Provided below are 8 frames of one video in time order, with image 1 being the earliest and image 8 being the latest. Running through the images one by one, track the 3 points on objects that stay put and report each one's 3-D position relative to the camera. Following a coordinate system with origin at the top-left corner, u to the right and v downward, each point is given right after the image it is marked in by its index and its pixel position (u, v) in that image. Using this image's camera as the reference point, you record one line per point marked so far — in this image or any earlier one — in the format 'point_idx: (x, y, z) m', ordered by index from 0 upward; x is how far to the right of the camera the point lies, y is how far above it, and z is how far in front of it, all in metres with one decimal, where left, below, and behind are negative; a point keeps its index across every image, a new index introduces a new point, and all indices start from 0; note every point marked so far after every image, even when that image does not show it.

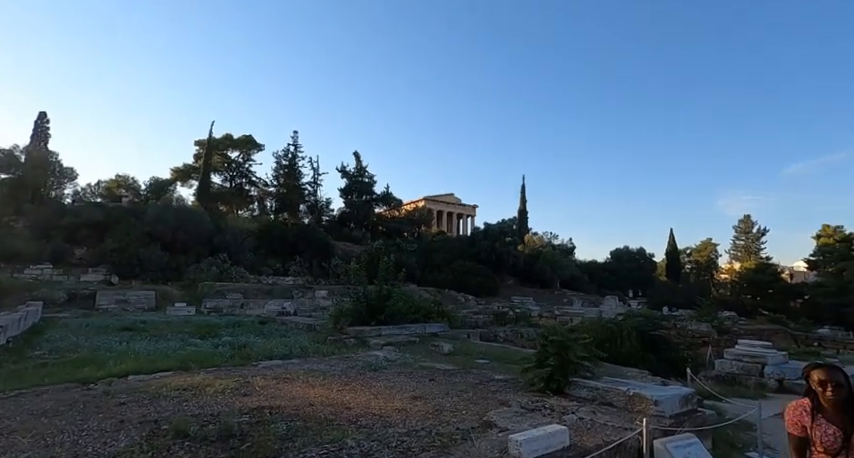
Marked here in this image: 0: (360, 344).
0: (-1.1, -1.8, +7.1) m
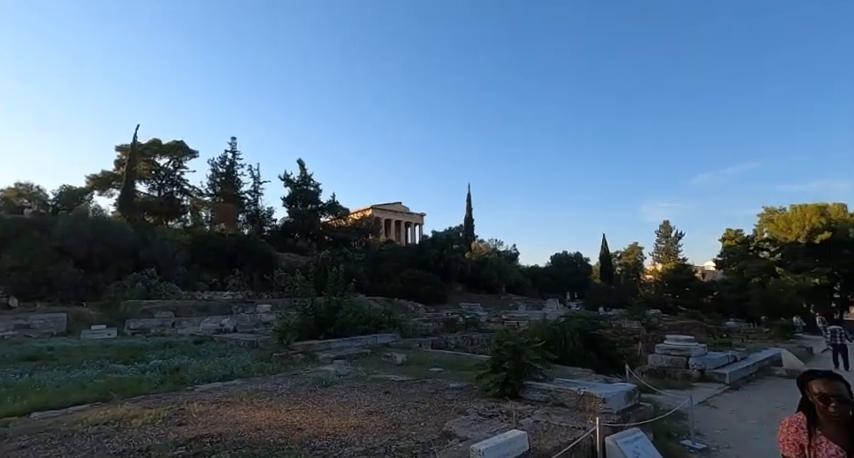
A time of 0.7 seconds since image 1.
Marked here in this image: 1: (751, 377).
0: (-1.9, -2.0, +6.8) m
1: (+6.5, -3.0, +9.3) m
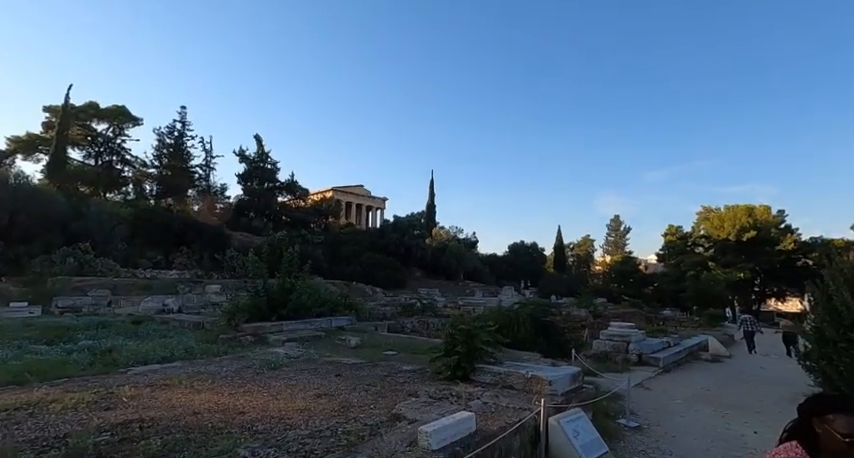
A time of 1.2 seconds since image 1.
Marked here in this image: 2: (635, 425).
0: (-2.5, -1.7, +6.6) m
1: (+5.6, -2.9, +9.9) m
2: (+2.0, -2.0, +4.4) m
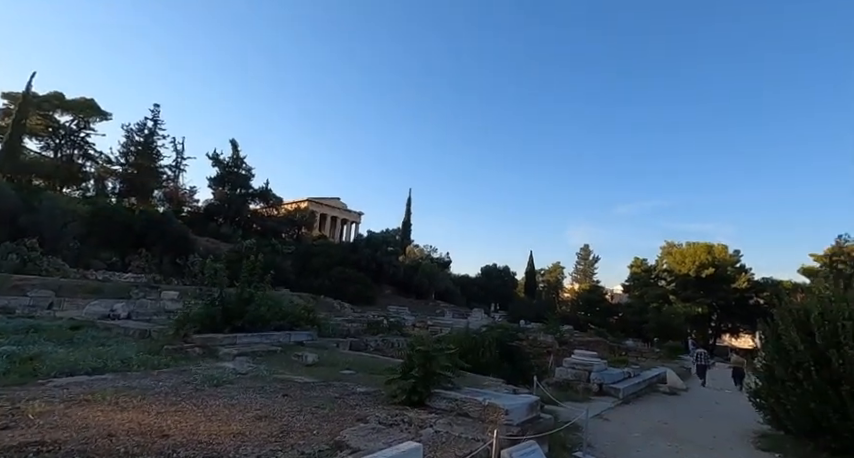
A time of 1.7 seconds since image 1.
0: (-3.1, -1.7, +6.3) m
1: (+4.7, -3.6, +9.9) m
2: (+1.6, -2.3, +4.4) m
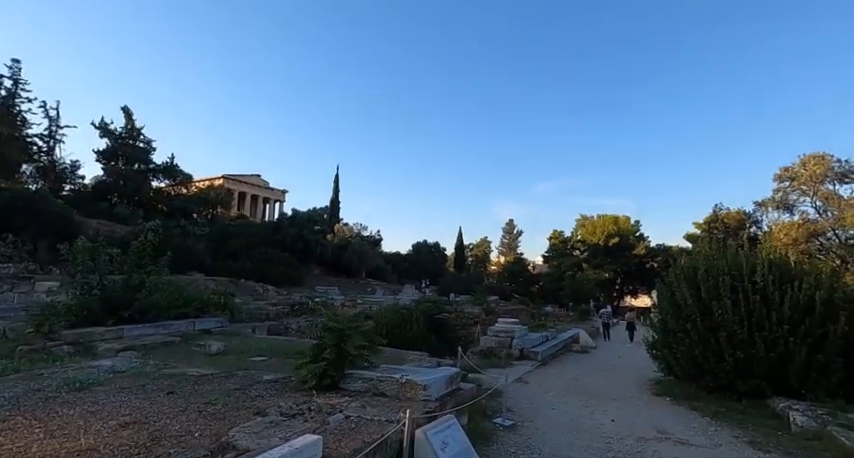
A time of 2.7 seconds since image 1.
0: (-4.1, -1.5, +5.5) m
1: (+3.1, -2.9, +10.4) m
2: (+0.8, -1.9, +4.4) m
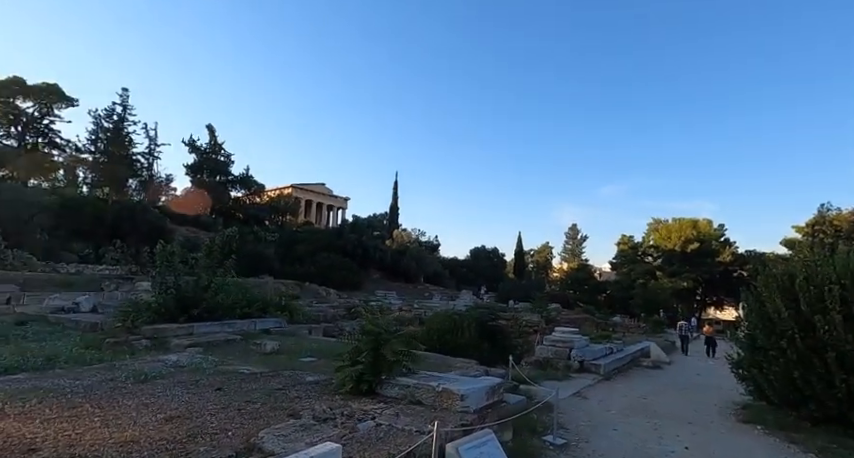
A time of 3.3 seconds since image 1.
0: (-3.5, -1.5, +5.9) m
1: (+4.3, -3.0, +9.7) m
2: (+1.2, -2.0, +4.1) m
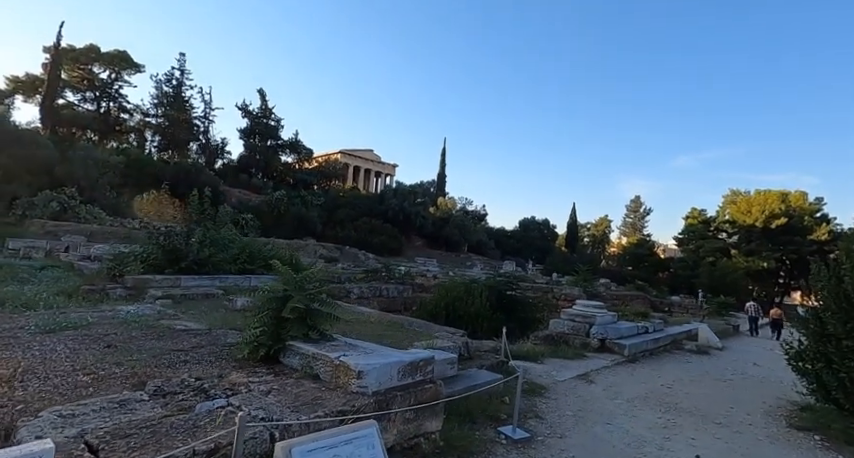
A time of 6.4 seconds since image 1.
0: (-3.6, -0.8, +5.6) m
1: (+4.5, -2.3, +8.7) m
2: (+0.8, -1.6, +3.4) m
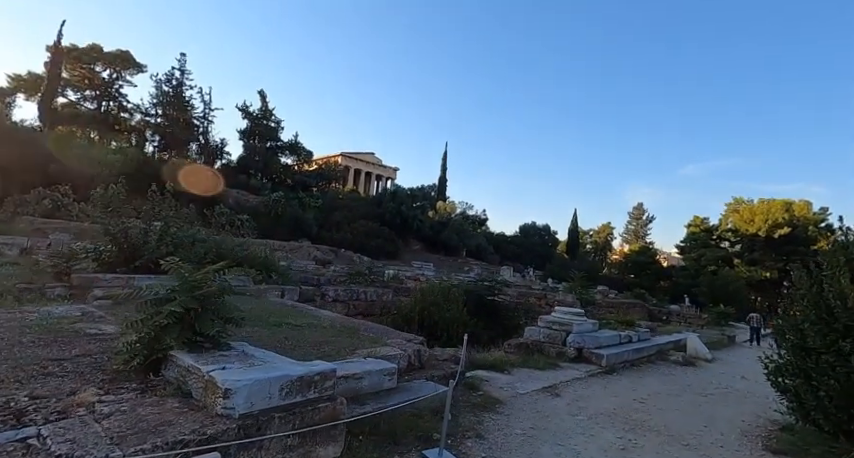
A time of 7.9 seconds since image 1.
0: (-4.1, -0.8, +5.3) m
1: (+4.0, -2.4, +8.3) m
2: (+0.4, -1.5, +3.0) m
